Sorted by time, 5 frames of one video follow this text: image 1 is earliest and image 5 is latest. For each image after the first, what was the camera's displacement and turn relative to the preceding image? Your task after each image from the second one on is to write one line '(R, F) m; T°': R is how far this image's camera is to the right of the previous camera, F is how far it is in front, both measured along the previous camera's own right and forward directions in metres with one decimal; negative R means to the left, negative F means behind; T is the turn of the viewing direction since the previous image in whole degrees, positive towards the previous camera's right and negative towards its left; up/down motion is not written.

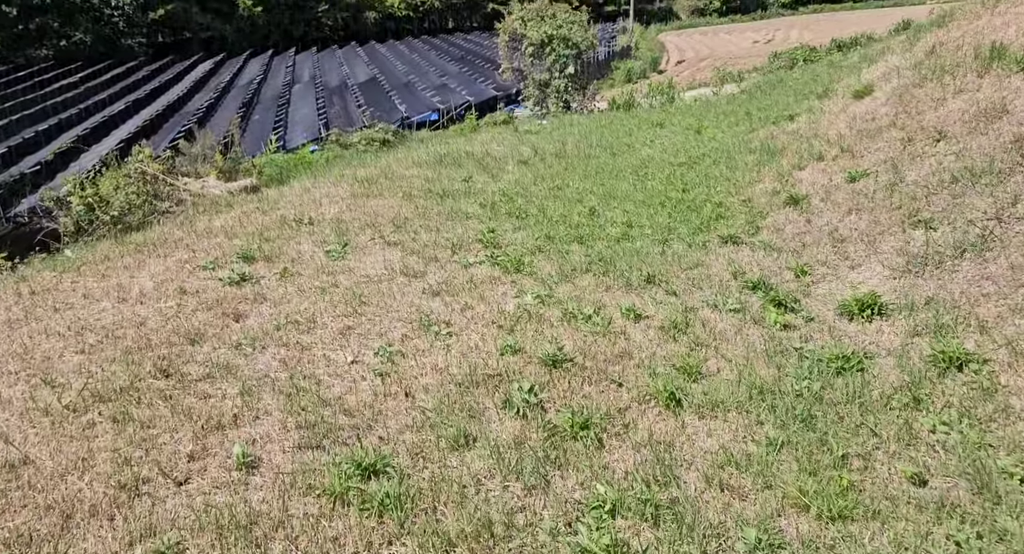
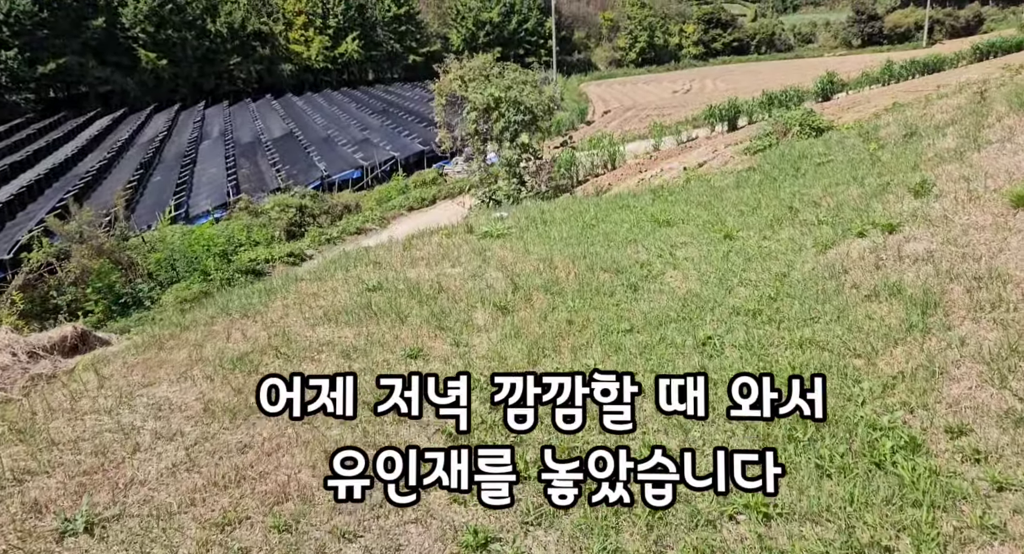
(-0.3, +3.6) m; +5°
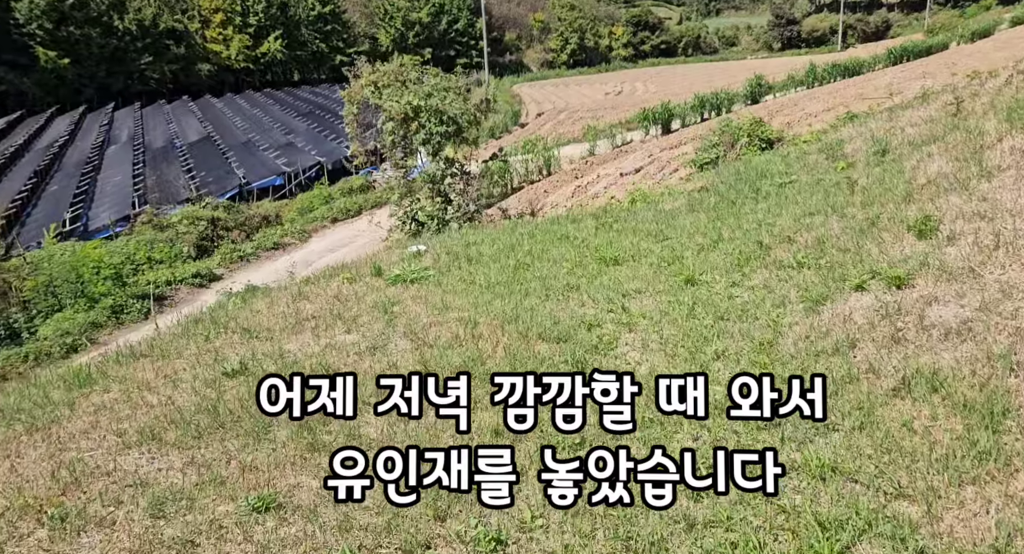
(+0.2, +1.6) m; +4°
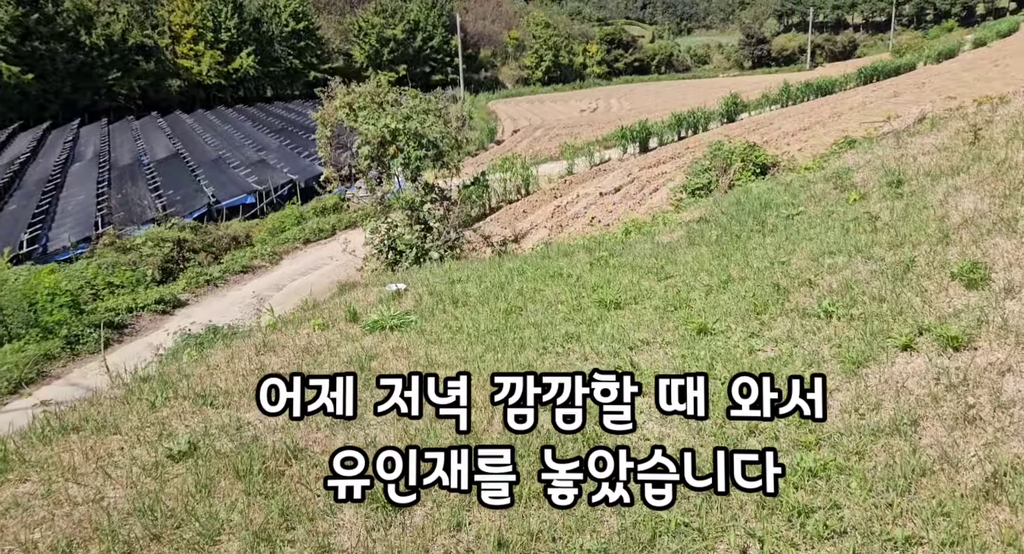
(-0.1, +0.8) m; +2°
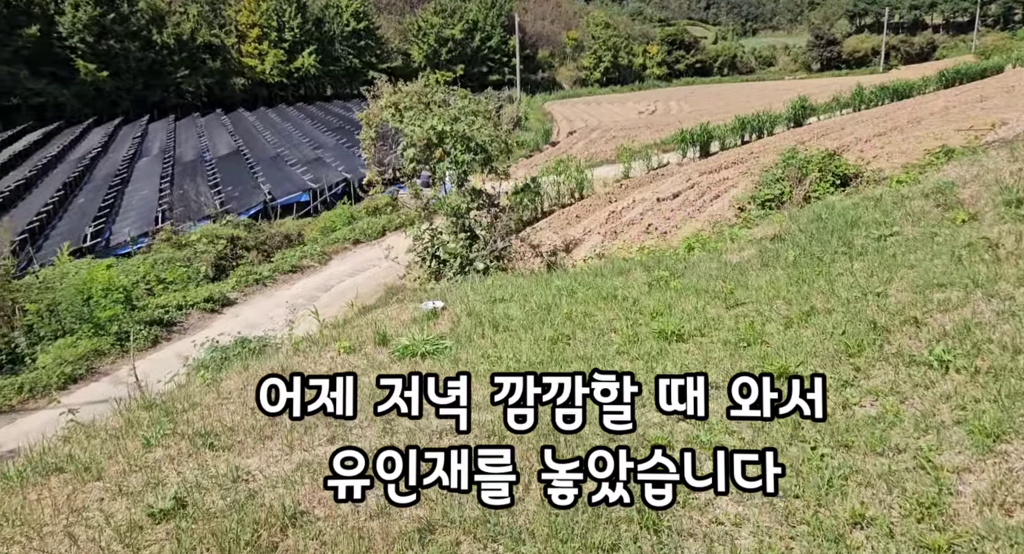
(0.0, +0.9) m; -4°
